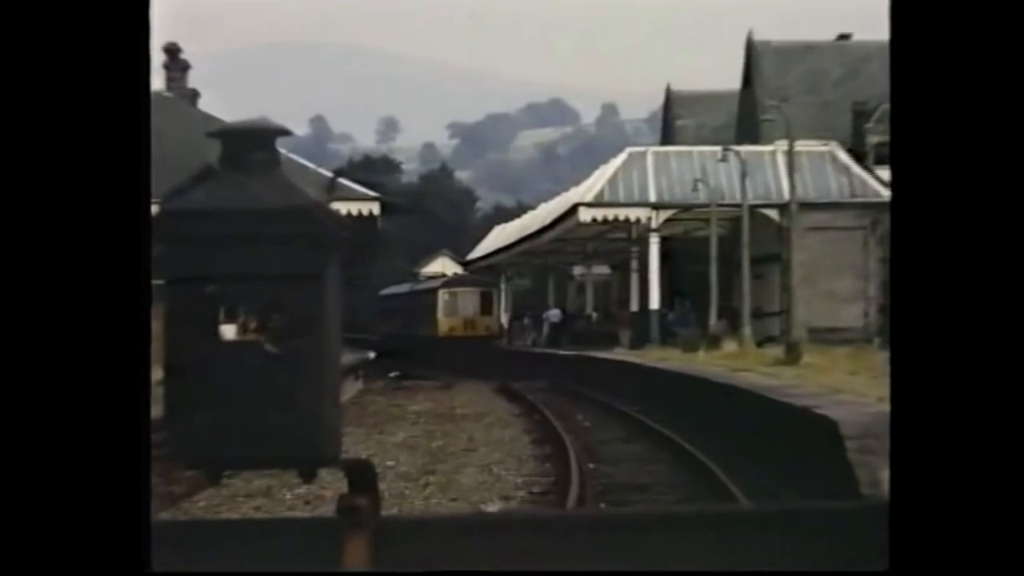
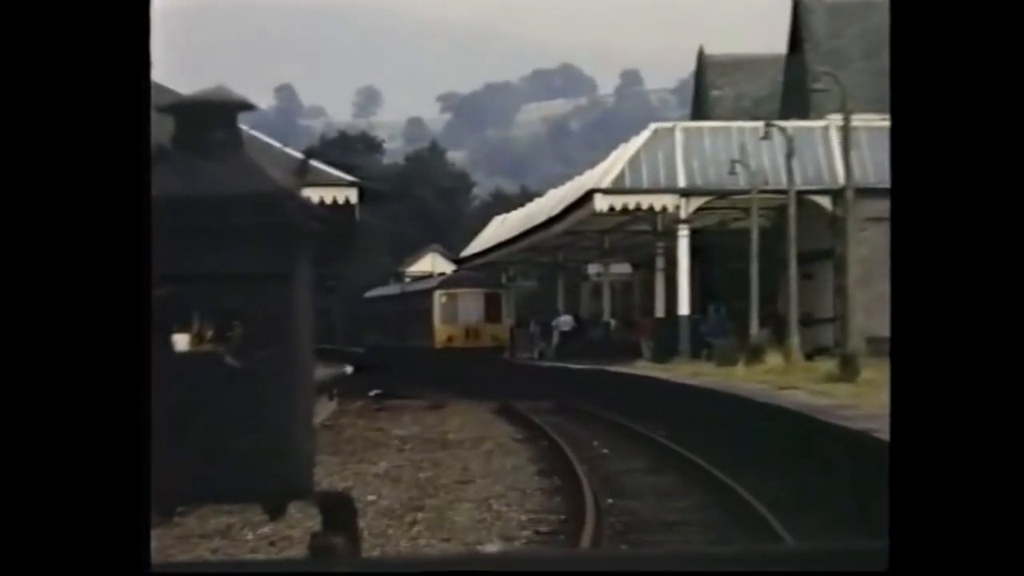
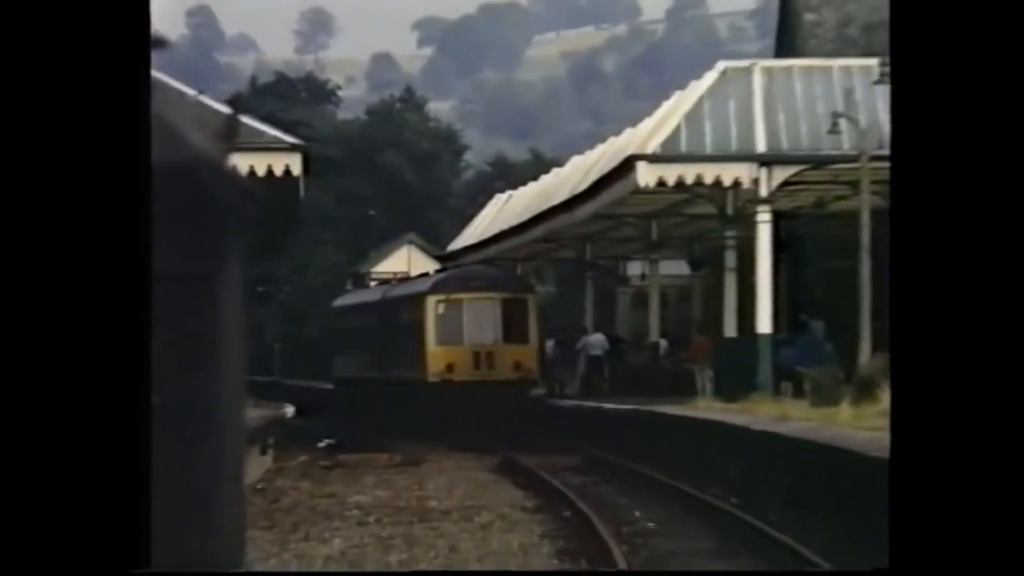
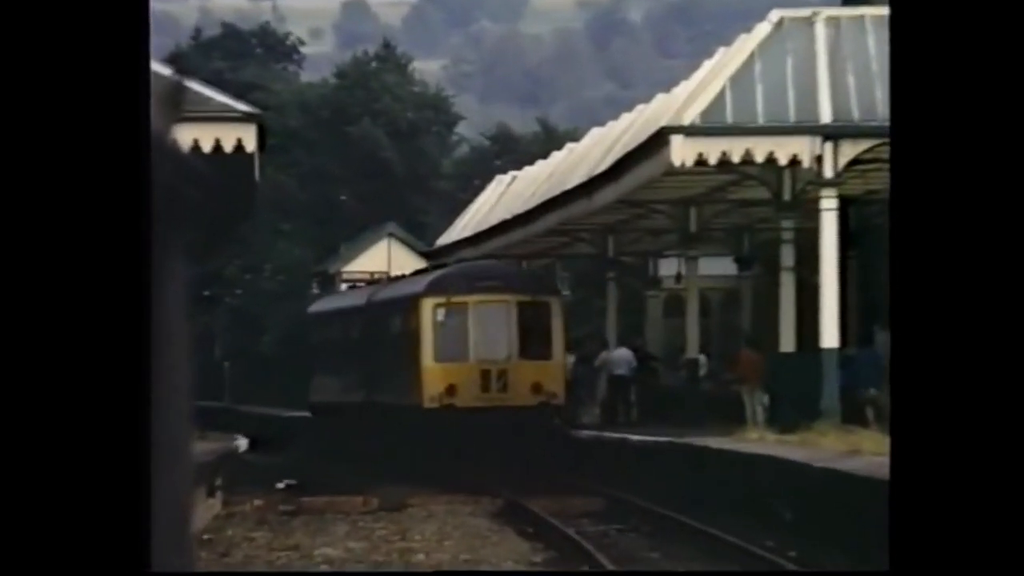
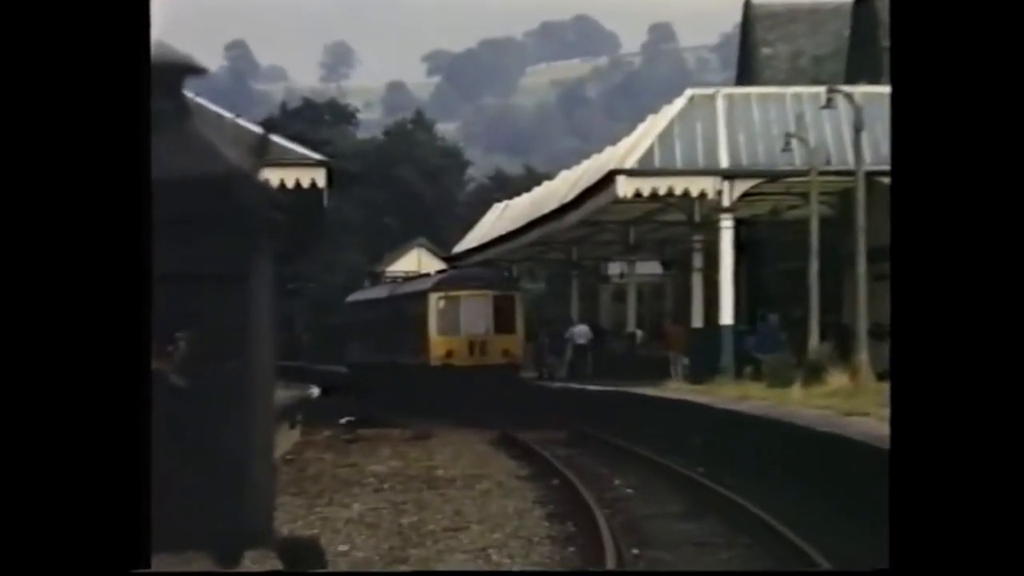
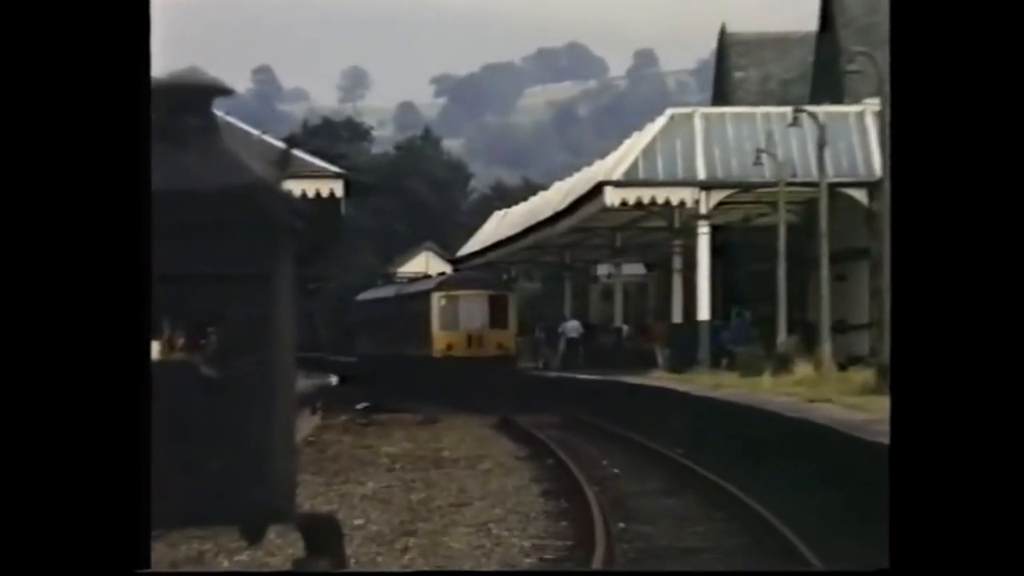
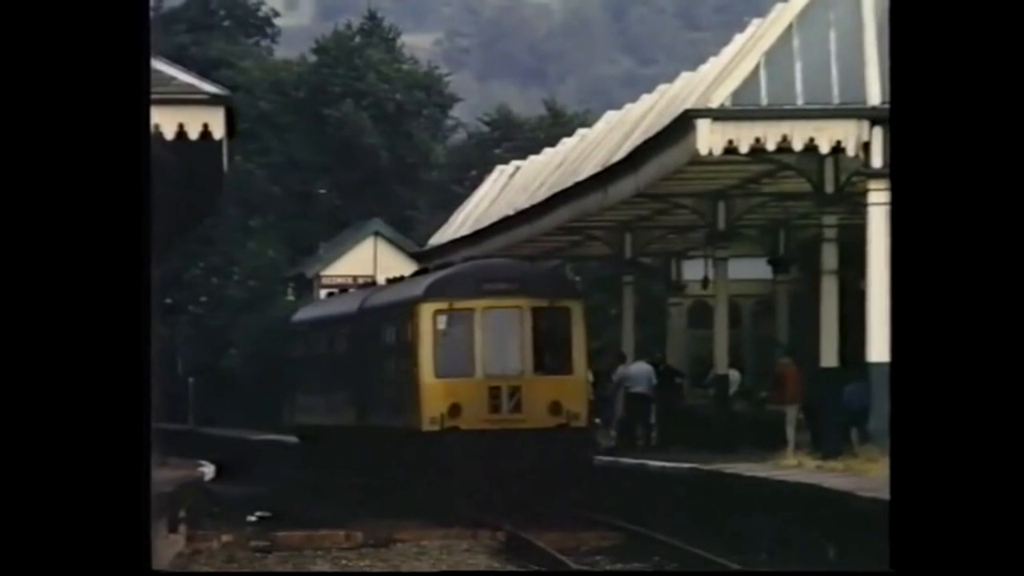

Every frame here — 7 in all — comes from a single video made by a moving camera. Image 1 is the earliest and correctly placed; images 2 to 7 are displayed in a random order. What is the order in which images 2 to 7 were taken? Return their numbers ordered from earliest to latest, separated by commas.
2, 6, 5, 3, 4, 7
